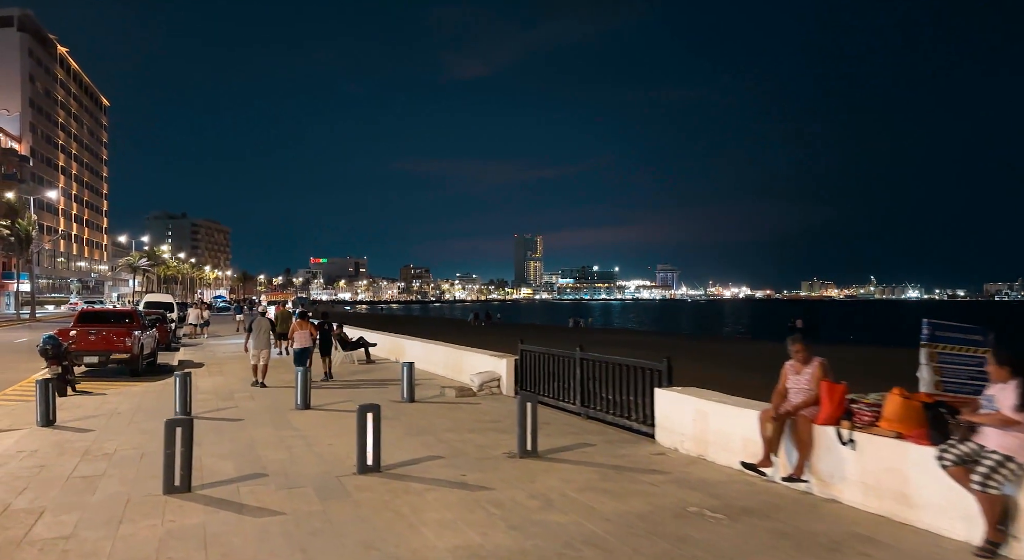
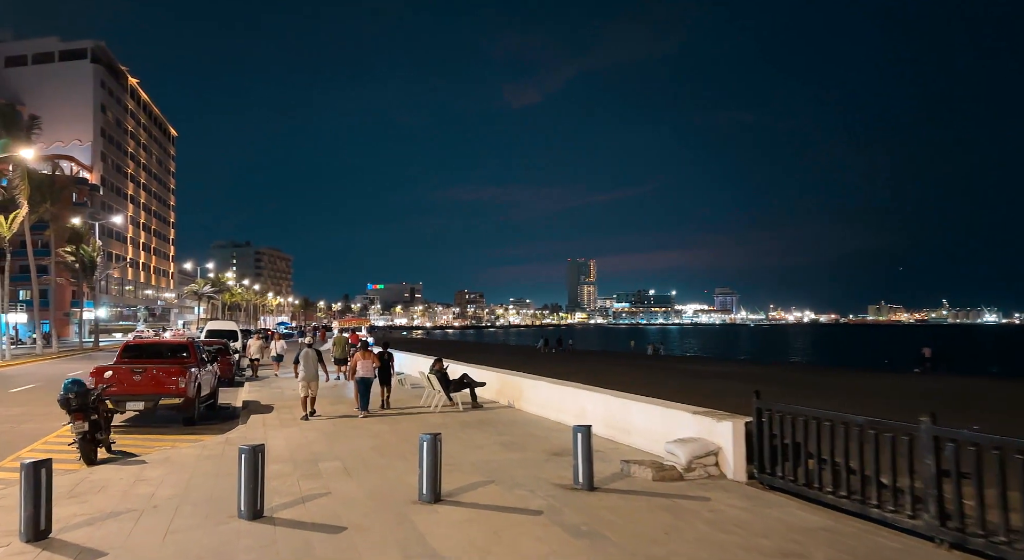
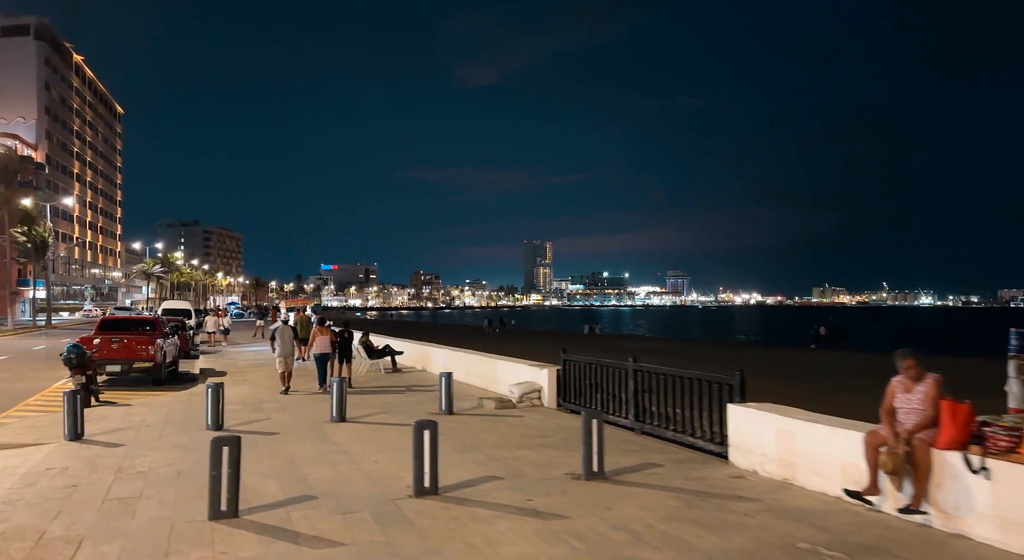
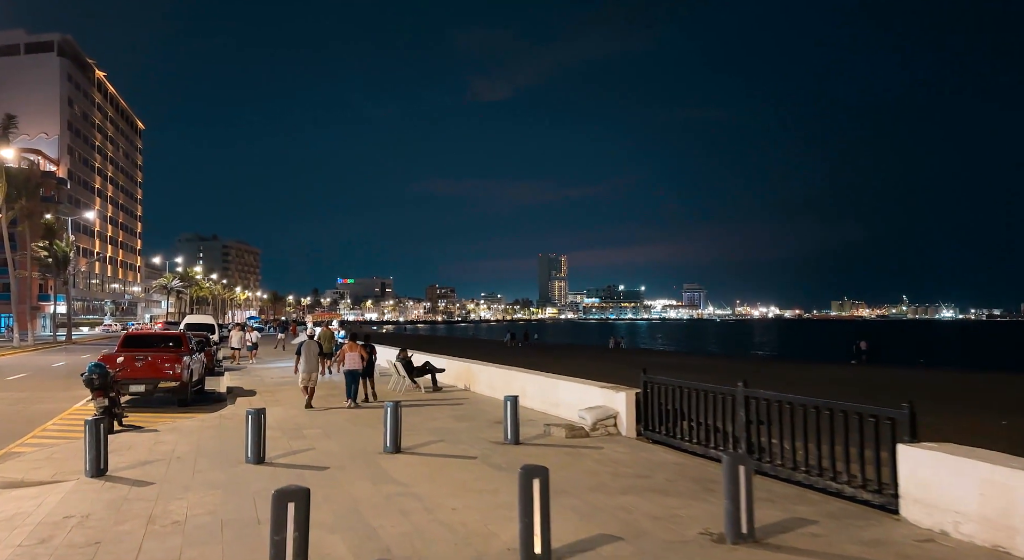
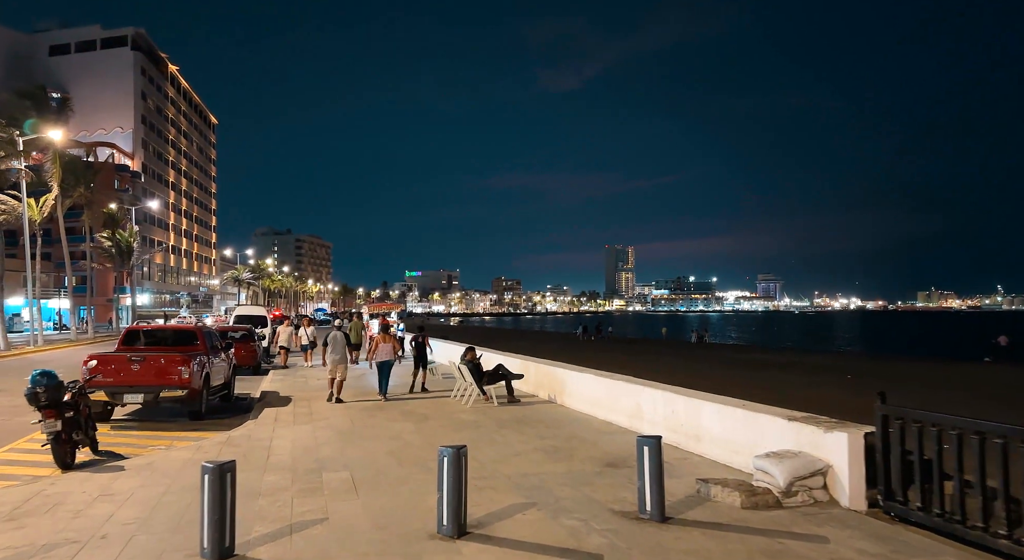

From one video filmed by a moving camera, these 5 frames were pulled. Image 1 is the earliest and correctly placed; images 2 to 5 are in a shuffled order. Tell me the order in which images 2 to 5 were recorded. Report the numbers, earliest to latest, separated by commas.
3, 4, 2, 5
